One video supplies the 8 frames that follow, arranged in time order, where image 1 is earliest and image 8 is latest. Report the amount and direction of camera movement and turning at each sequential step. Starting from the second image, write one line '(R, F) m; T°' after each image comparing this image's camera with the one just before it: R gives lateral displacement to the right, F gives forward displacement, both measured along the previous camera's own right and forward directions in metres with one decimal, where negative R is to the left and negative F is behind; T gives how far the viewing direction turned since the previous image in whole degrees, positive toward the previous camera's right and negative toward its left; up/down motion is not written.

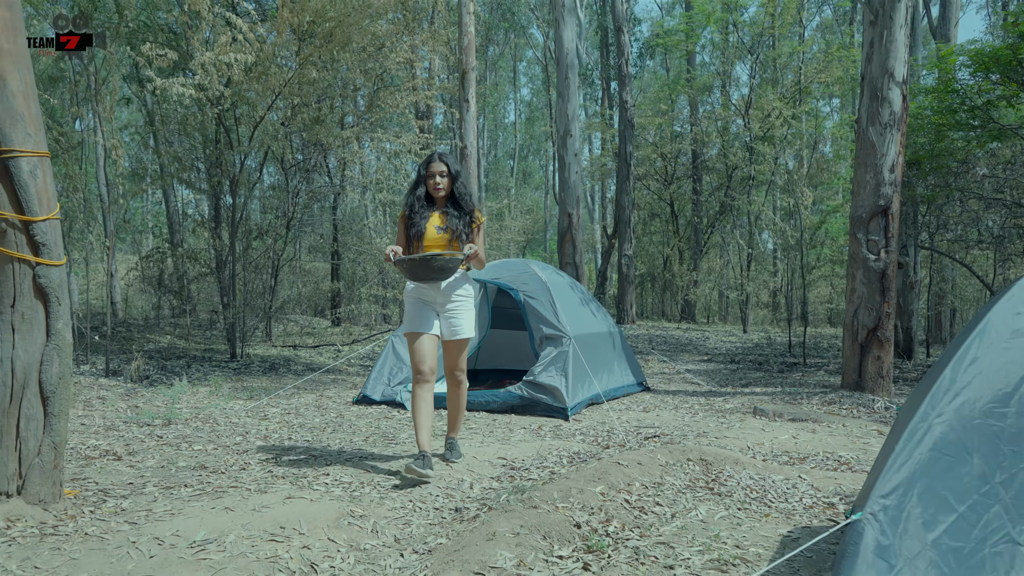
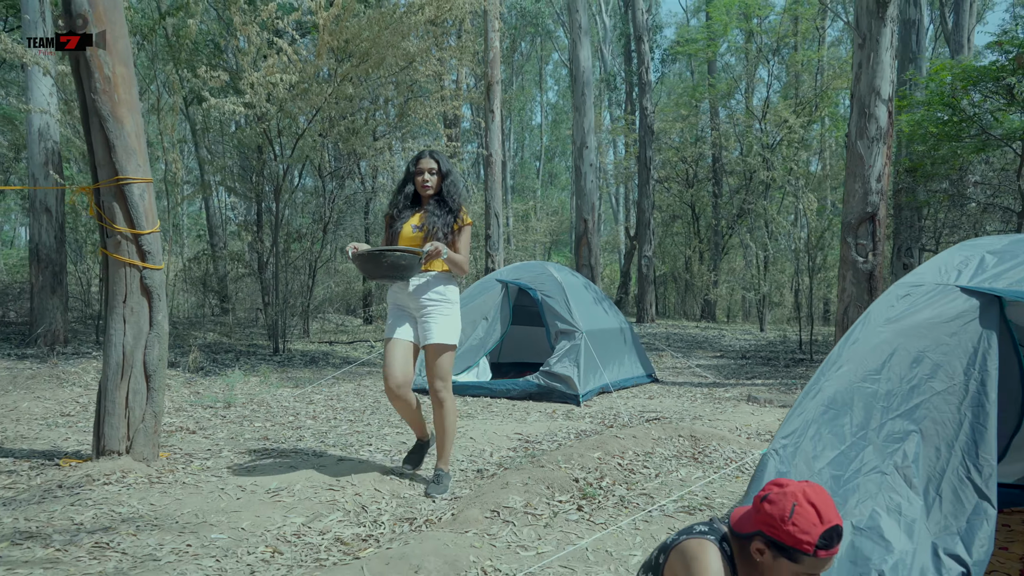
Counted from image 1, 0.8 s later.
(+0.1, -0.8) m; -2°
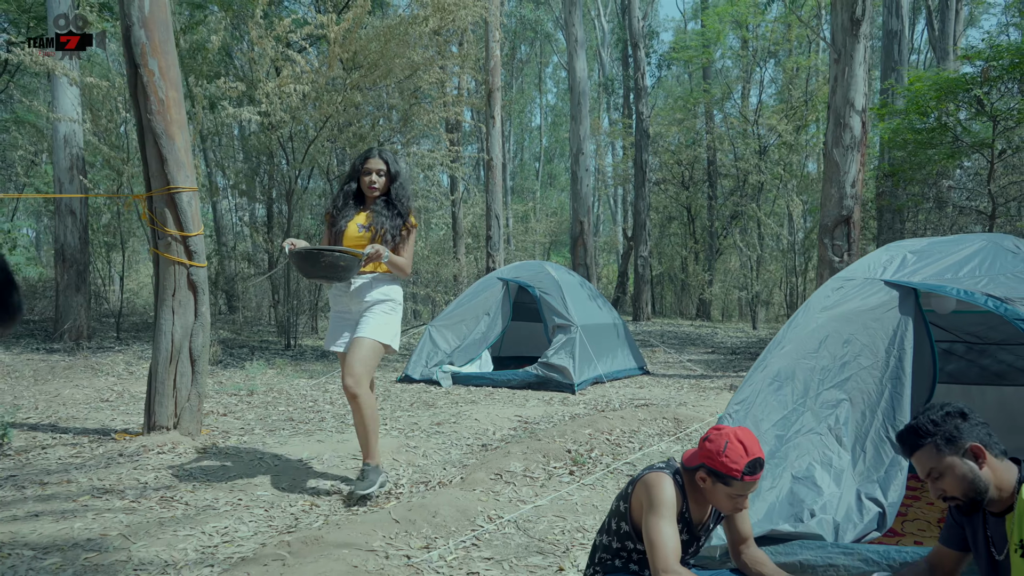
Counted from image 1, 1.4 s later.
(0.0, -0.6) m; 0°
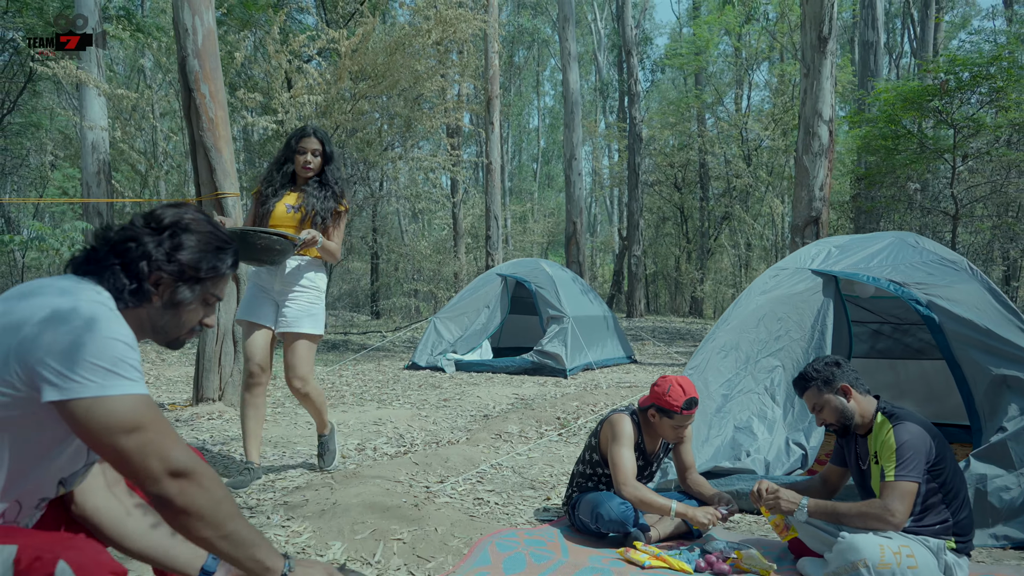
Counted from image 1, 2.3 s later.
(0.0, -0.8) m; 0°
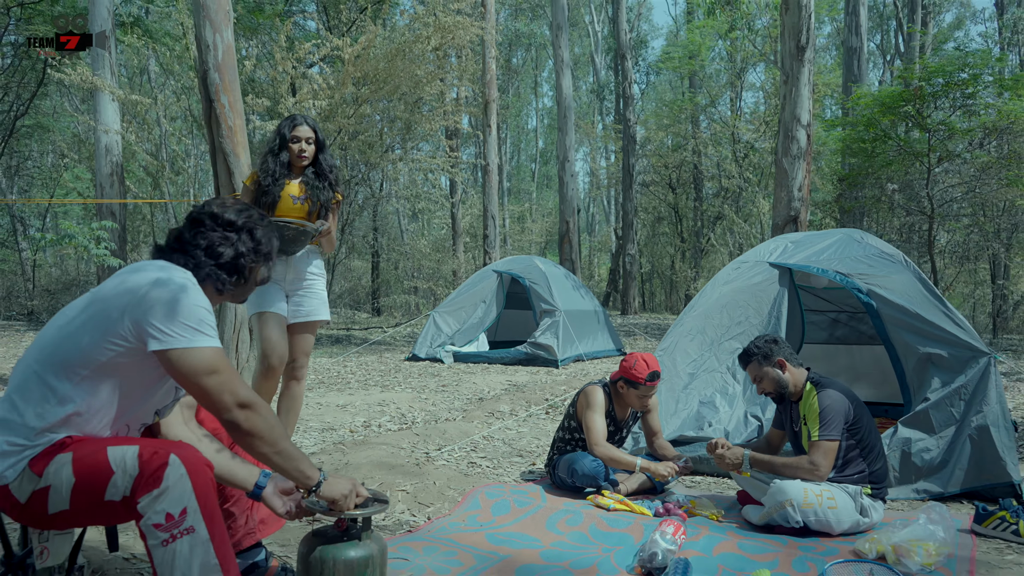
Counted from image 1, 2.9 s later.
(+0.1, -0.5) m; 0°
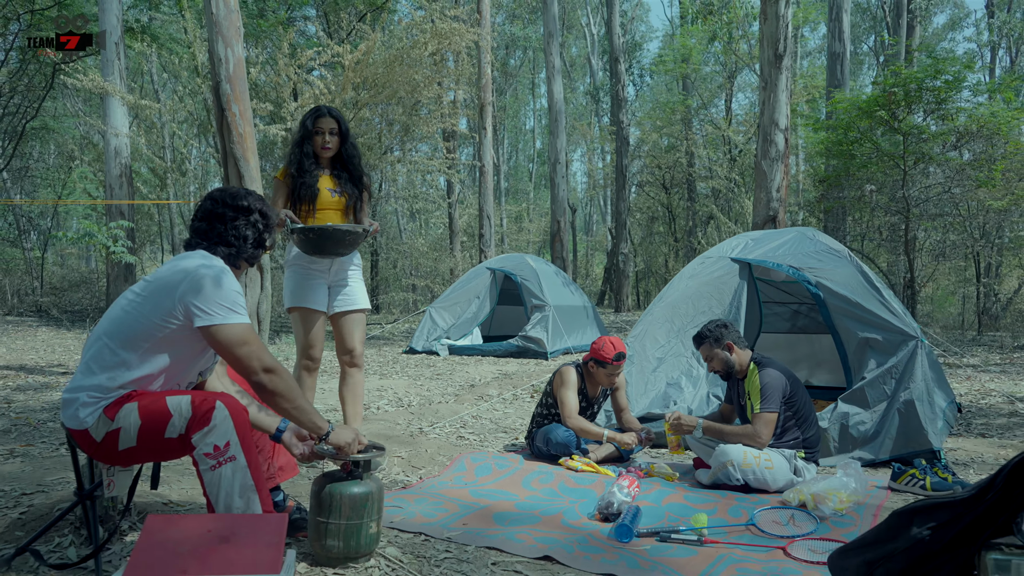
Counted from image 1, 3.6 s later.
(+0.1, -0.5) m; 0°
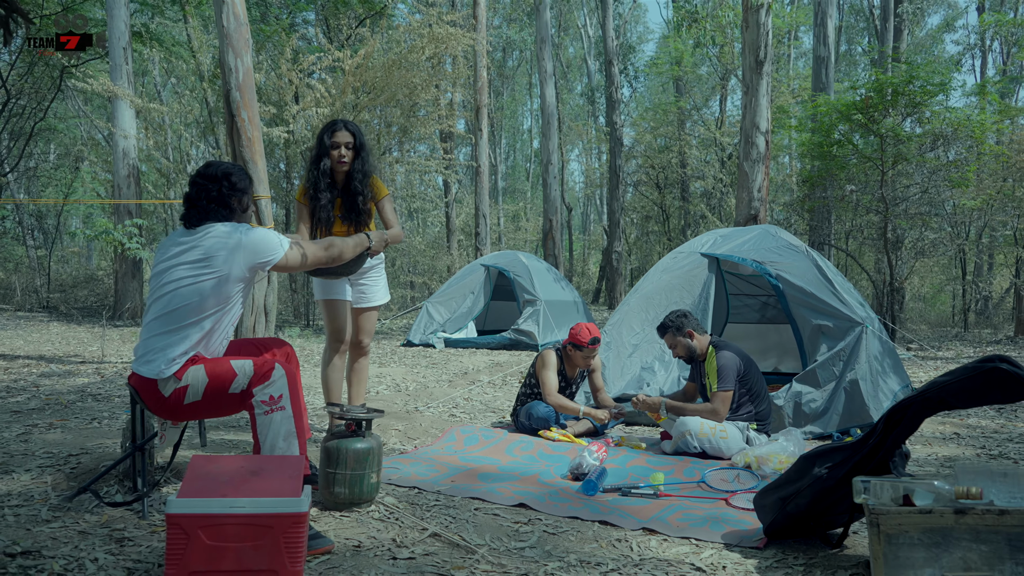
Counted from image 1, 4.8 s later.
(+0.1, -0.5) m; 0°
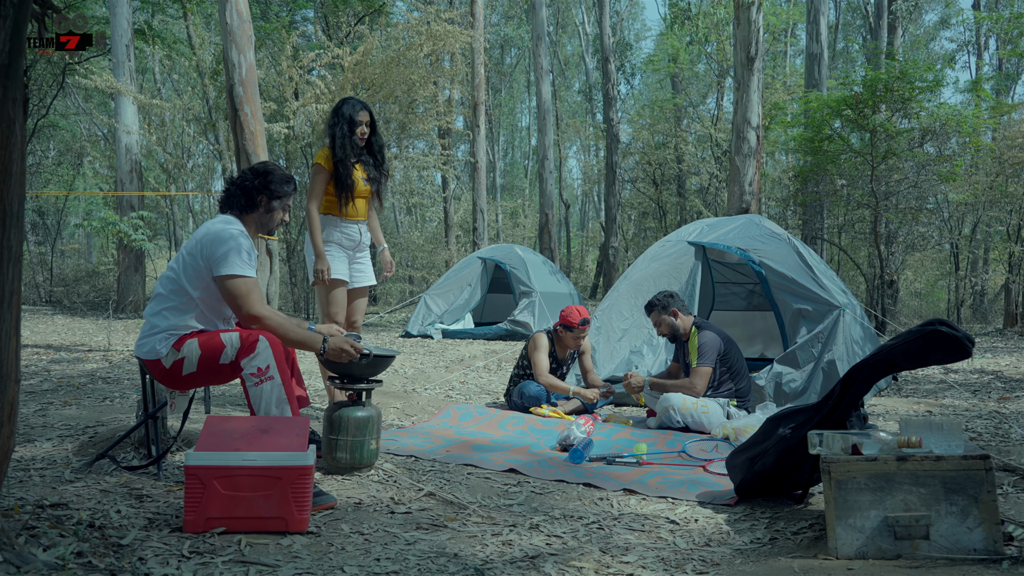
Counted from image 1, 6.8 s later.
(0.0, -0.2) m; 0°
